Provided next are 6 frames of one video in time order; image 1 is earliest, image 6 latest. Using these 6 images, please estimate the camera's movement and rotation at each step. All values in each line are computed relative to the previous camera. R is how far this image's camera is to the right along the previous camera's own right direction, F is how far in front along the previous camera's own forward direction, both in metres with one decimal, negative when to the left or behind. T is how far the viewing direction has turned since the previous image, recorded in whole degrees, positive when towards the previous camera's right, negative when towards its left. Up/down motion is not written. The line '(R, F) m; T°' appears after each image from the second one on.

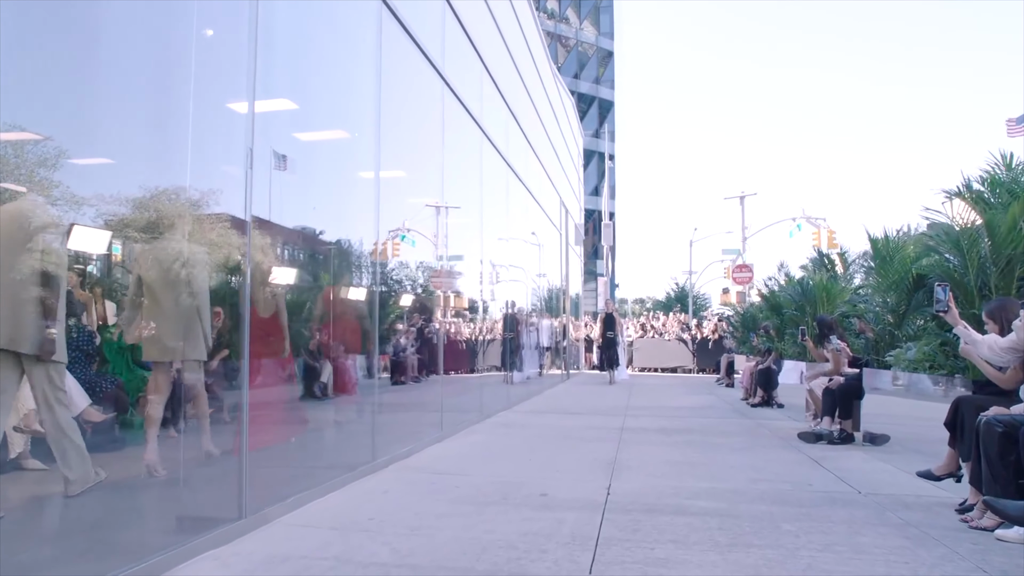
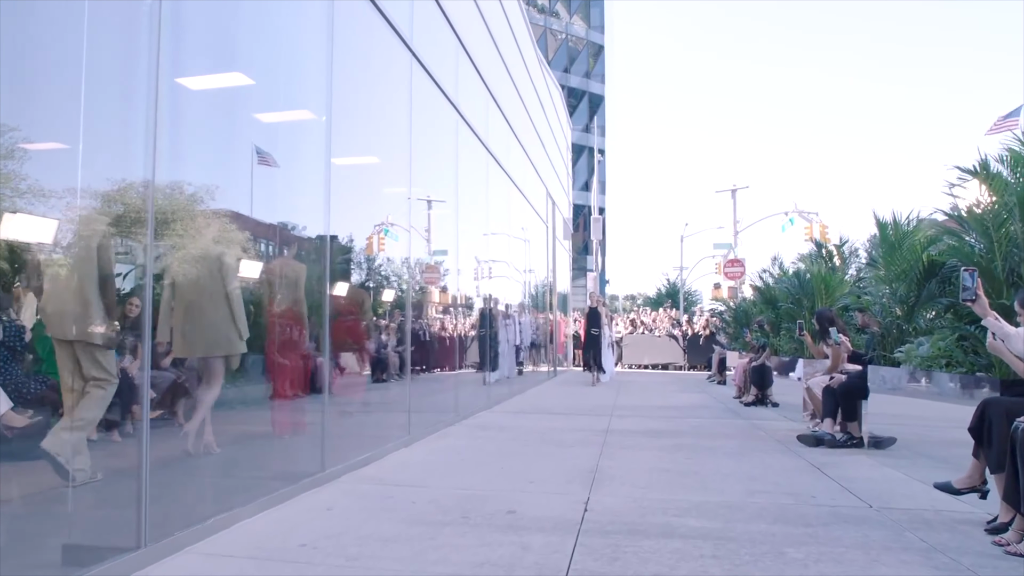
(+0.2, +0.8) m; +1°
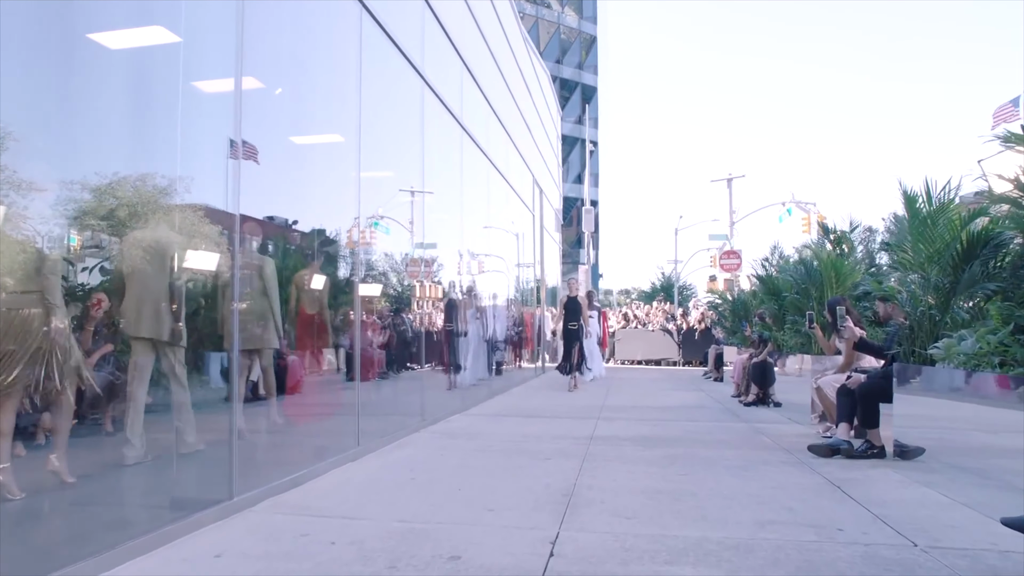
(+0.2, +1.2) m; 0°
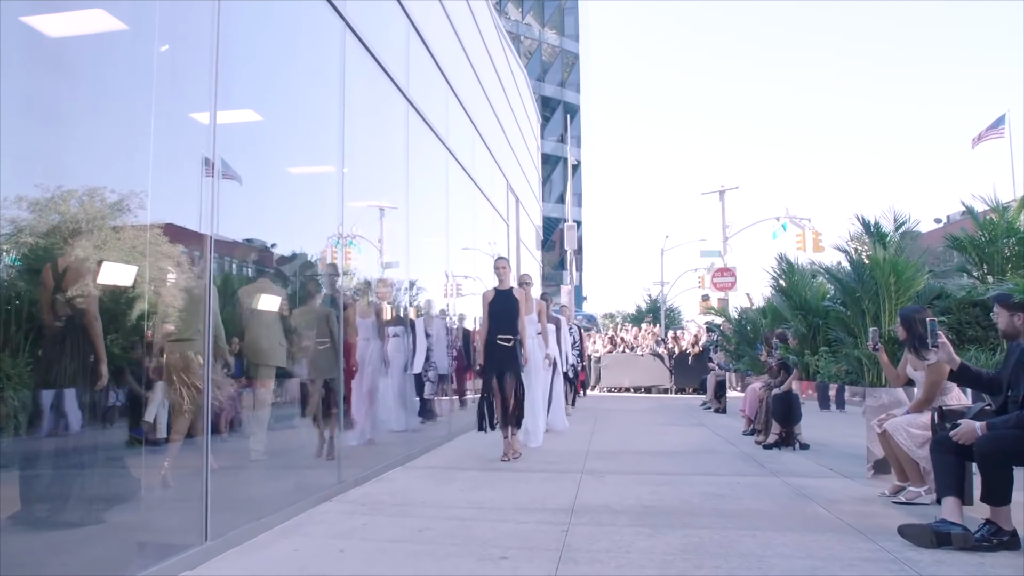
(+0.3, +2.5) m; +1°
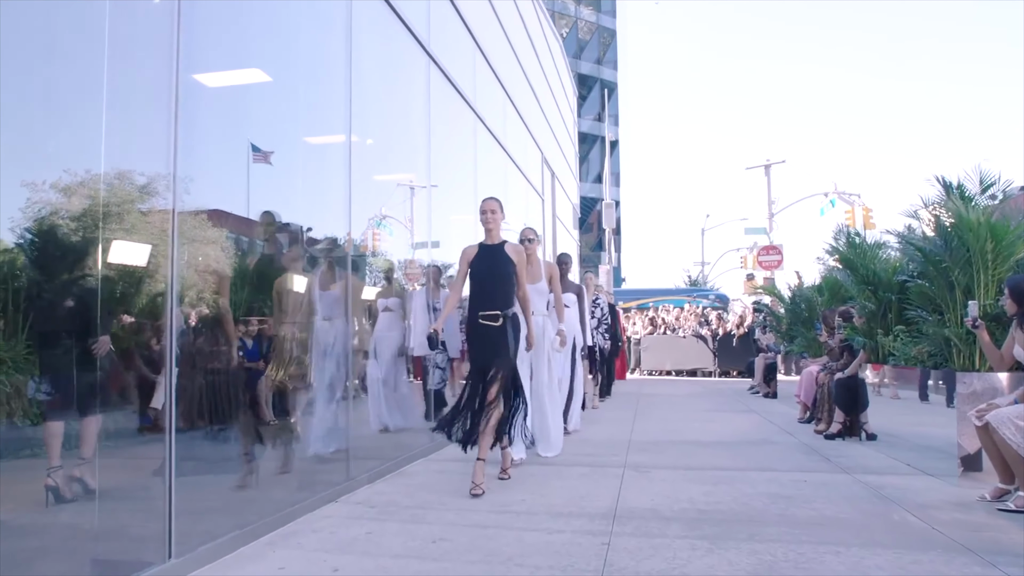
(0.0, +0.9) m; -2°
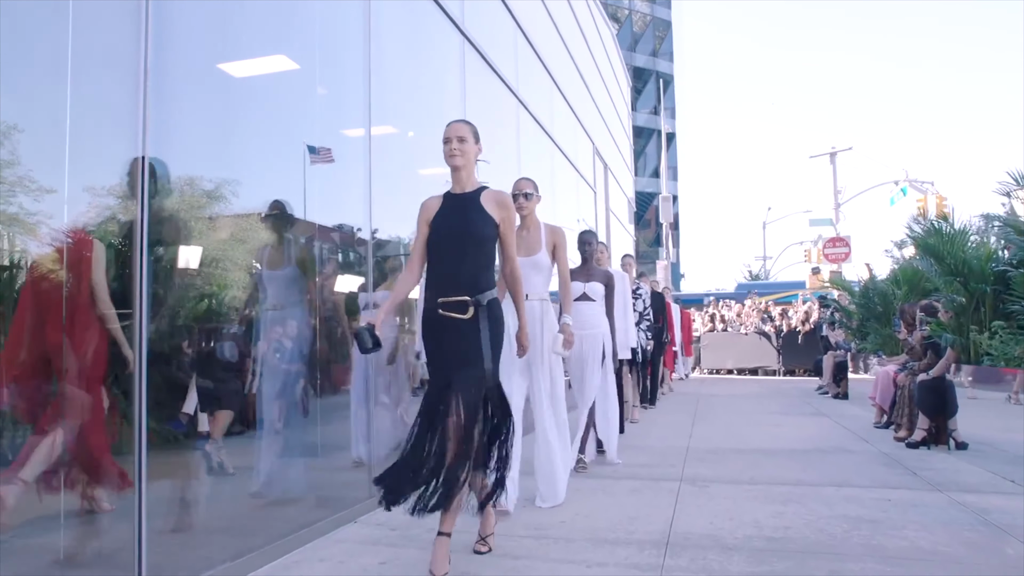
(+0.1, +0.7) m; -4°
